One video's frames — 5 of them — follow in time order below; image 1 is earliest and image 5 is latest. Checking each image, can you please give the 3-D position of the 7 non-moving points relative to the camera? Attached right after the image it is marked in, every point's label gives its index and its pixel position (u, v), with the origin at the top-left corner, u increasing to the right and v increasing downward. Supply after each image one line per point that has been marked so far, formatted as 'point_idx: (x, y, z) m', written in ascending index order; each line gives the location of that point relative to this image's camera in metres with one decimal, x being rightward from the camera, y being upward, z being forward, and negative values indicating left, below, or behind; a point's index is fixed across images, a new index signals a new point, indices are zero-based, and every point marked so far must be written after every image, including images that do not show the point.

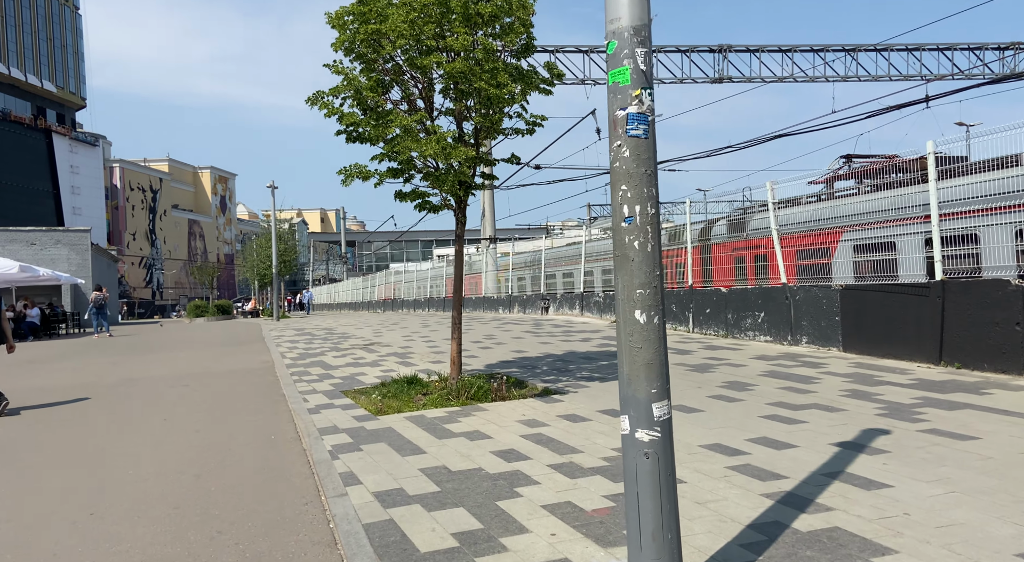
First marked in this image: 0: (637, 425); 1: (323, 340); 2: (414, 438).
0: (+0.5, -0.6, +2.8) m
1: (-4.4, -1.4, +16.4) m
2: (-0.9, -1.4, +6.3) m
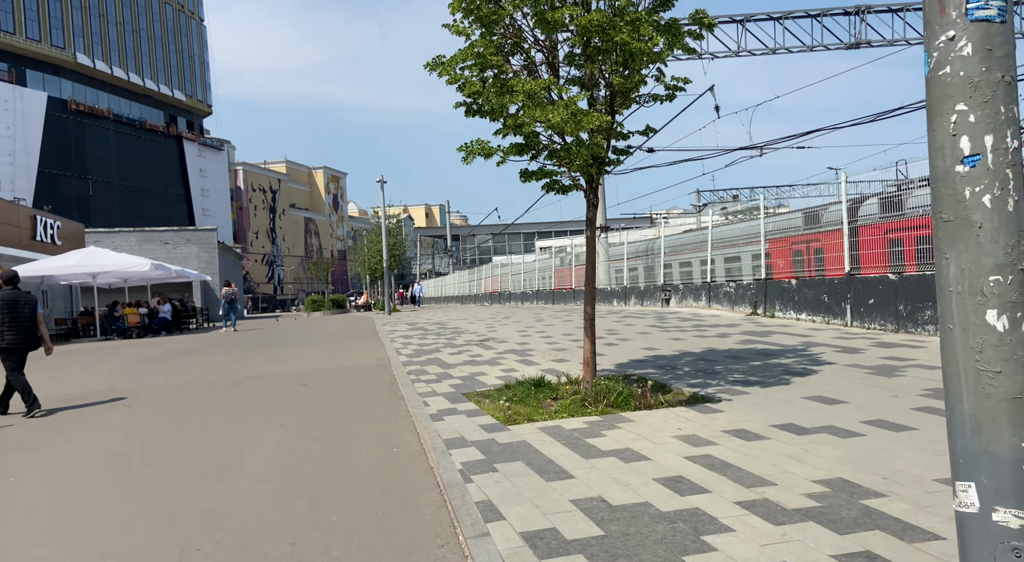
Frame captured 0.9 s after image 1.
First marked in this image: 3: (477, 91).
0: (+1.2, -0.5, +1.7) m
1: (-1.7, -1.2, +15.9) m
2: (+0.3, -1.3, +5.3) m
3: (-0.4, +1.9, +7.3) m
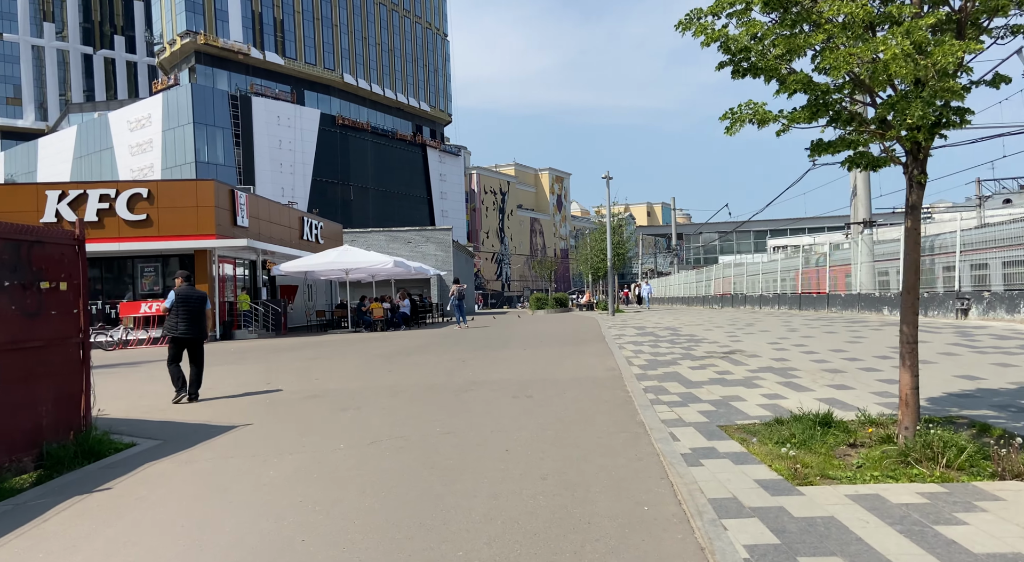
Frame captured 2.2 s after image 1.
0: (+1.6, -0.6, -0.2) m
1: (+3.2, -1.2, +14.2) m
2: (+1.9, -1.4, +3.5) m
3: (+1.9, +1.9, +5.6) m
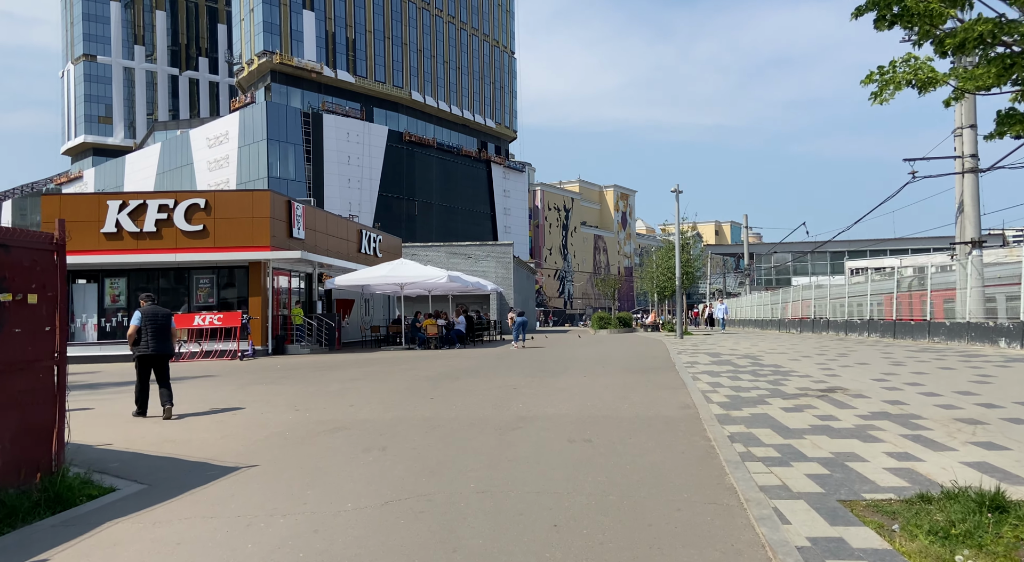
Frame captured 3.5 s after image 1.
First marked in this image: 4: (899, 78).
0: (+1.4, -0.6, -1.8) m
1: (+4.2, -1.7, +12.4) m
2: (+2.0, -1.5, +1.9) m
3: (+2.2, +1.7, +4.0) m
4: (+2.2, +1.2, +4.2) m
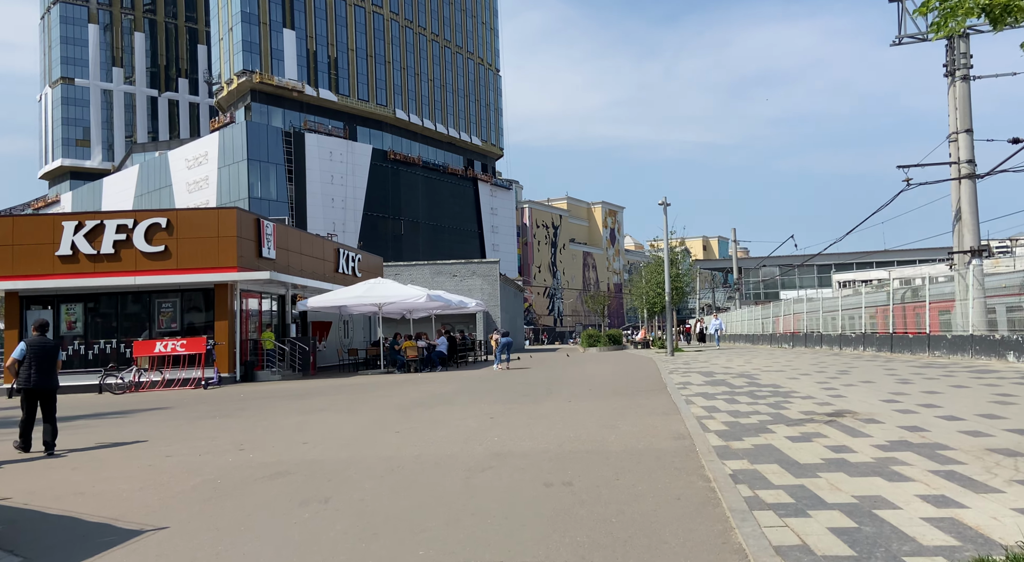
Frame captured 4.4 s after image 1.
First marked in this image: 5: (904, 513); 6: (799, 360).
0: (+1.2, -0.5, -2.8) m
1: (+3.8, -1.9, +11.4) m
2: (+1.8, -1.5, +0.8) m
3: (+1.9, +1.7, +3.1) m
4: (+1.9, +1.1, +3.2) m
5: (+2.8, -1.6, +5.1) m
6: (+7.8, -2.2, +19.9) m
